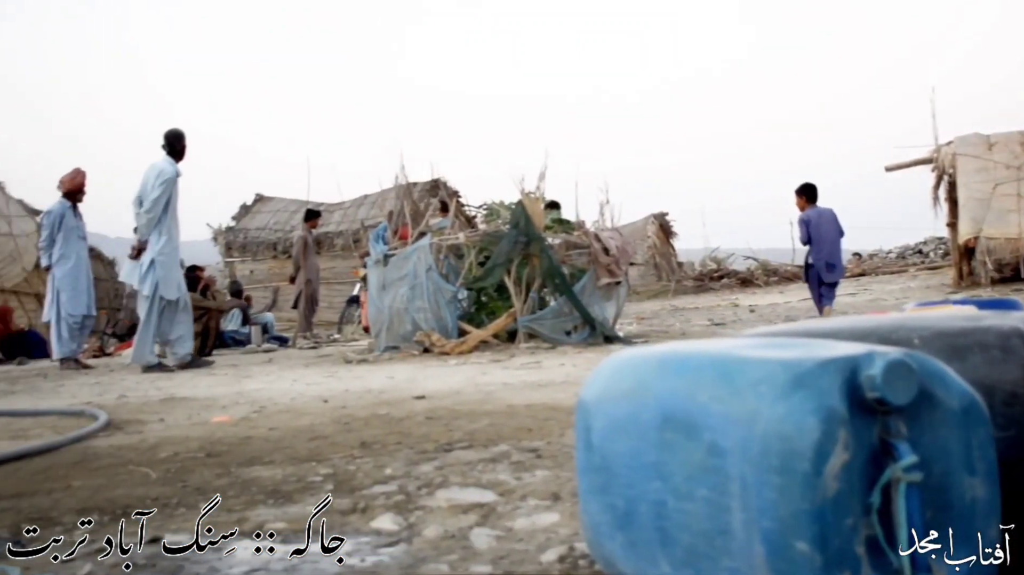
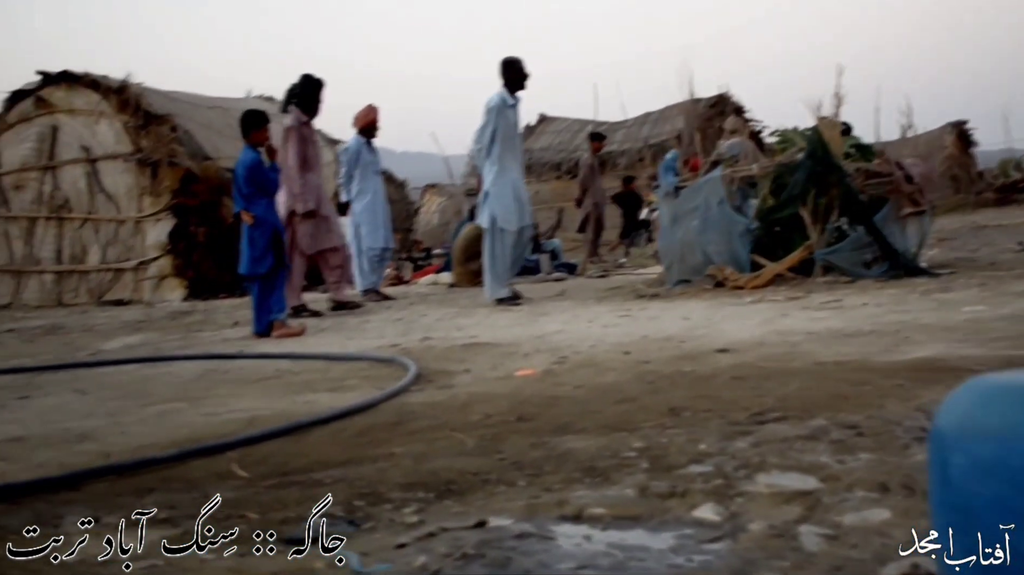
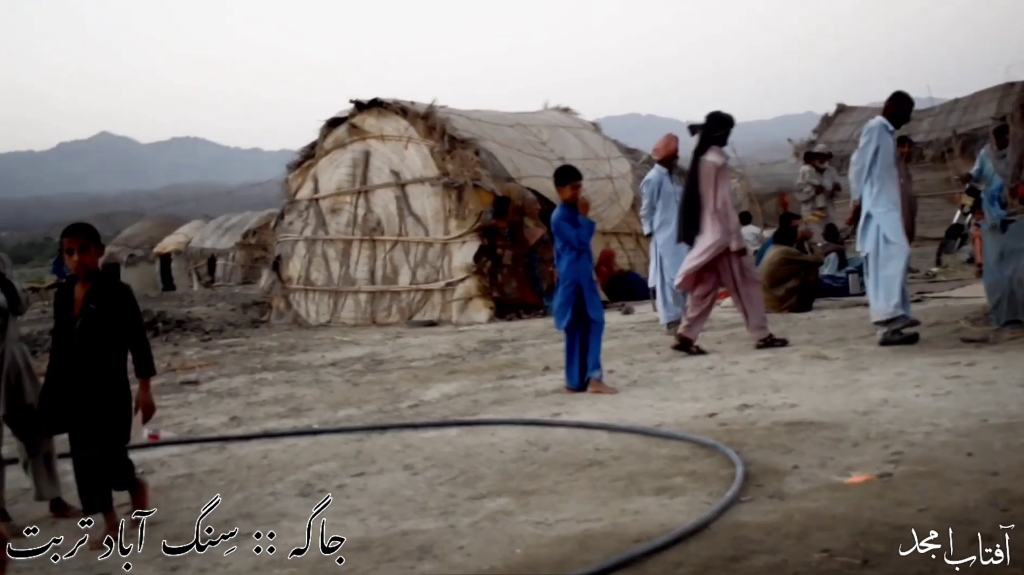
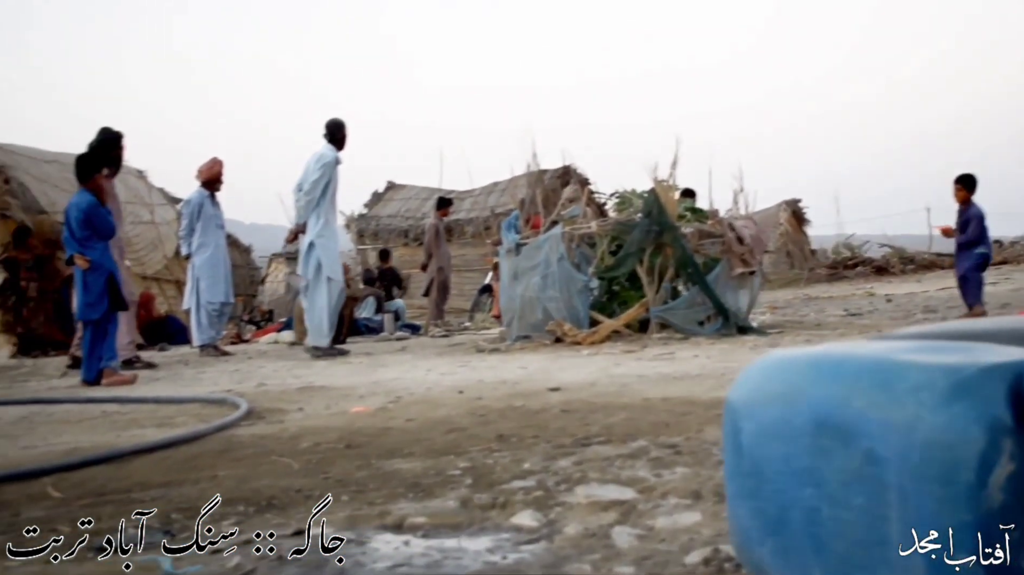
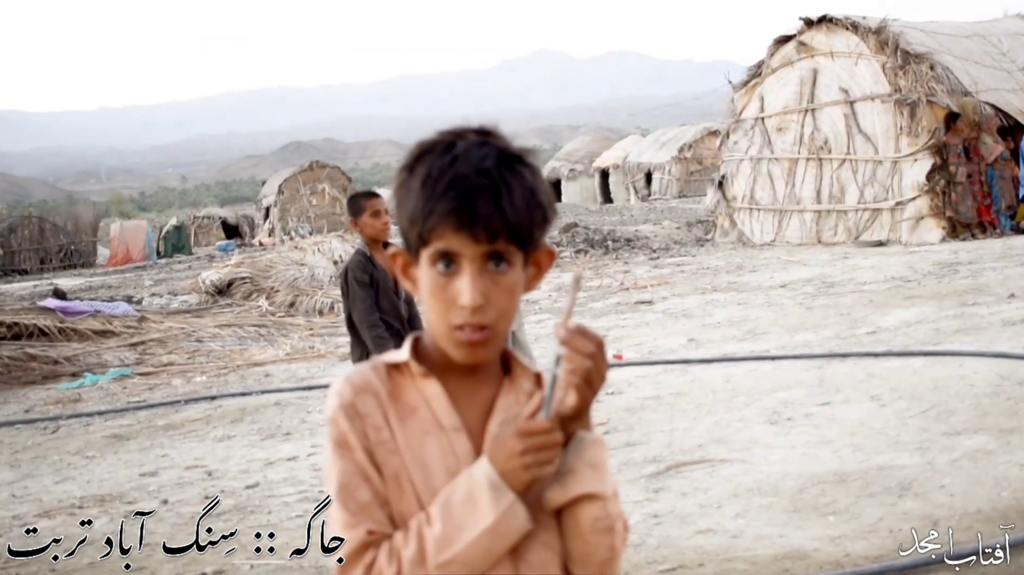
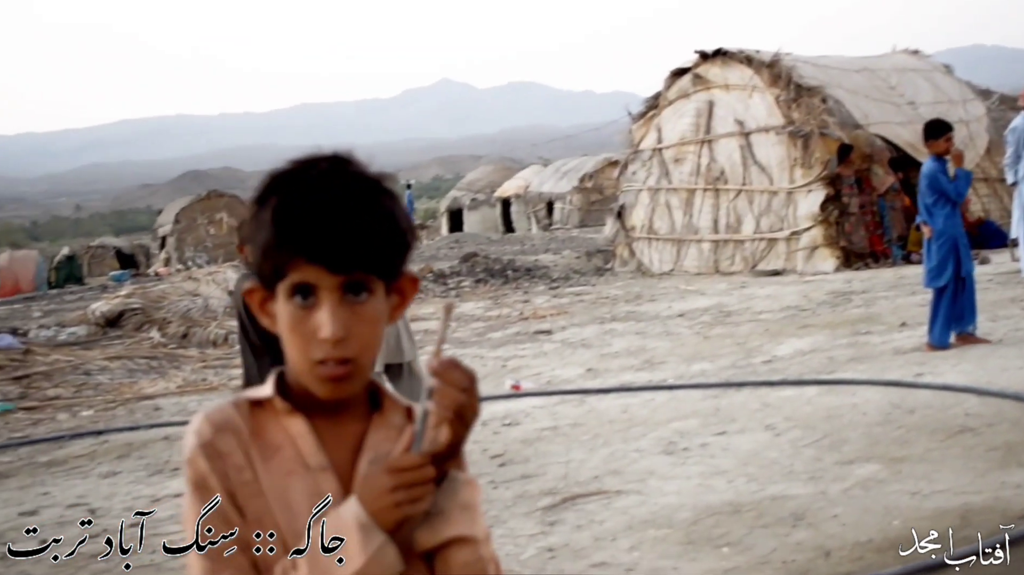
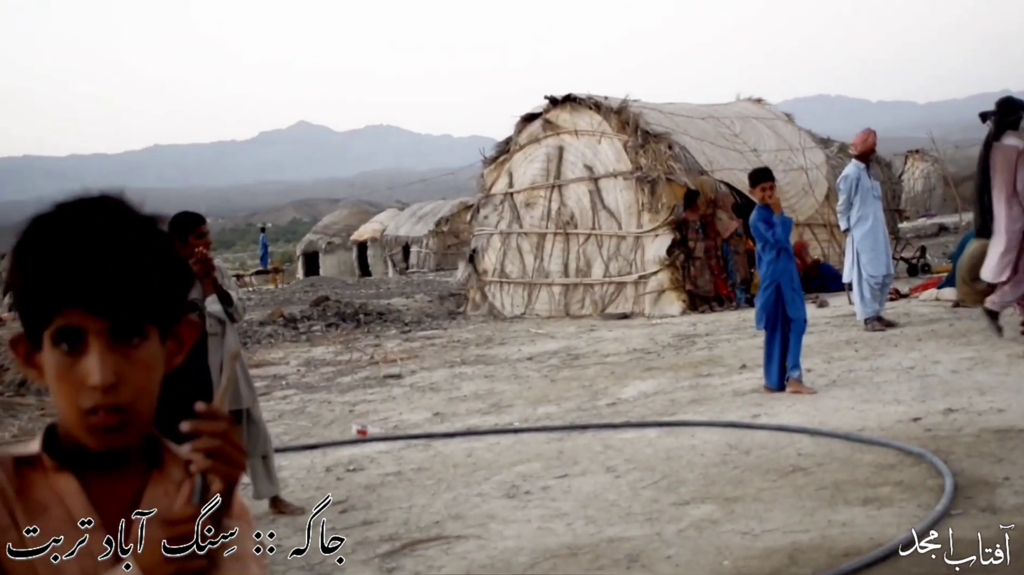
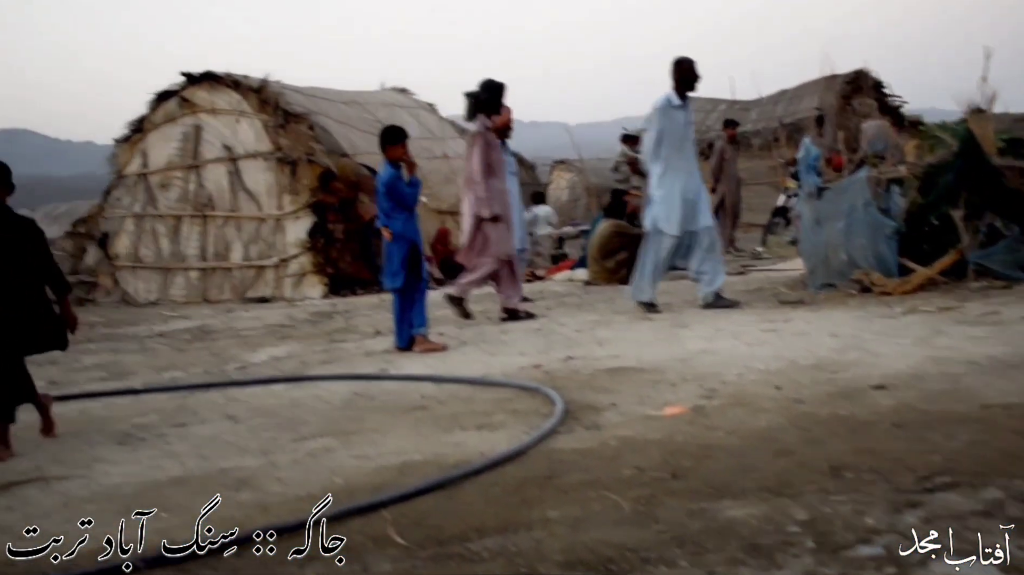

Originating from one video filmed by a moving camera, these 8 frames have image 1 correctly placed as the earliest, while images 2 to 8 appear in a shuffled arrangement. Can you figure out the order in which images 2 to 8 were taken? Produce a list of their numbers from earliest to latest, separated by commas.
4, 2, 8, 3, 7, 6, 5
